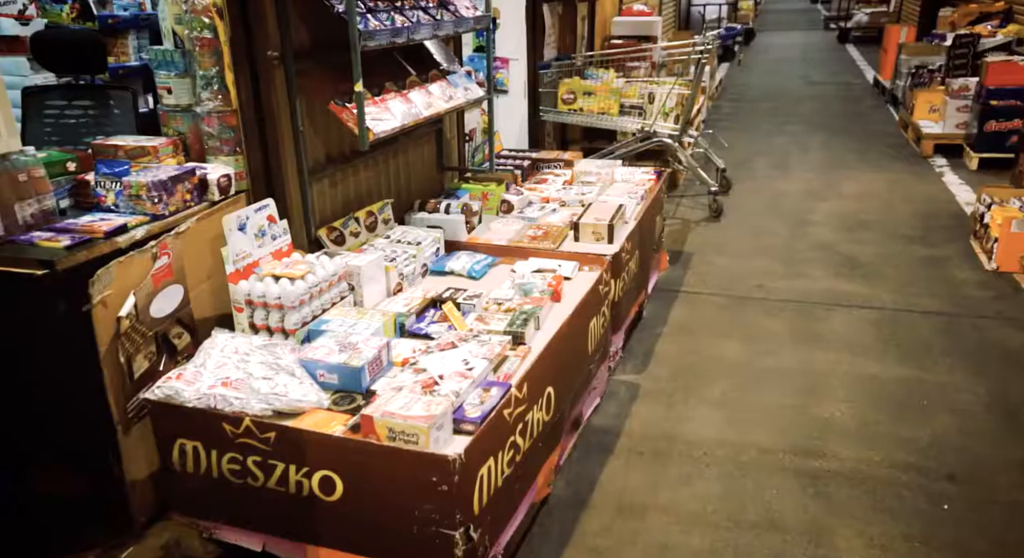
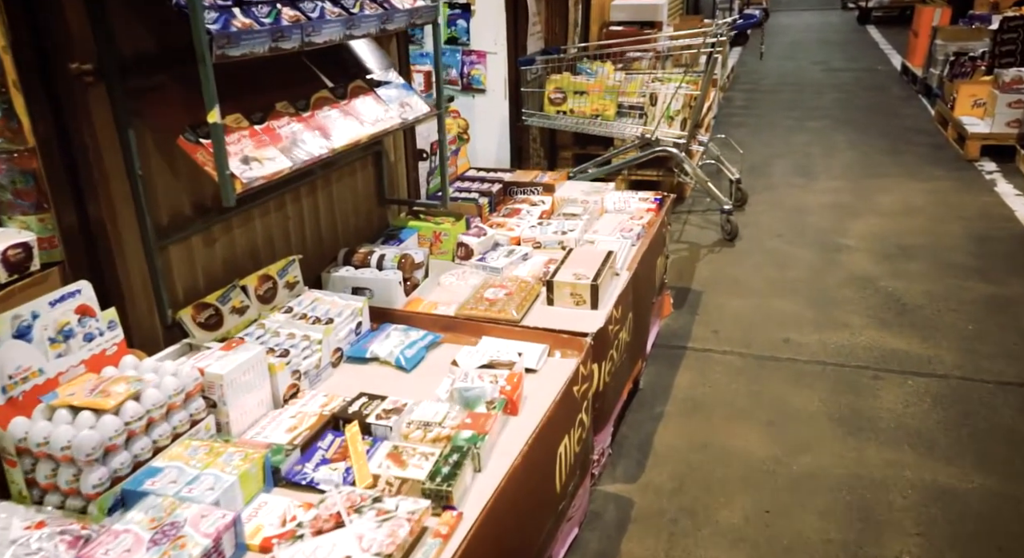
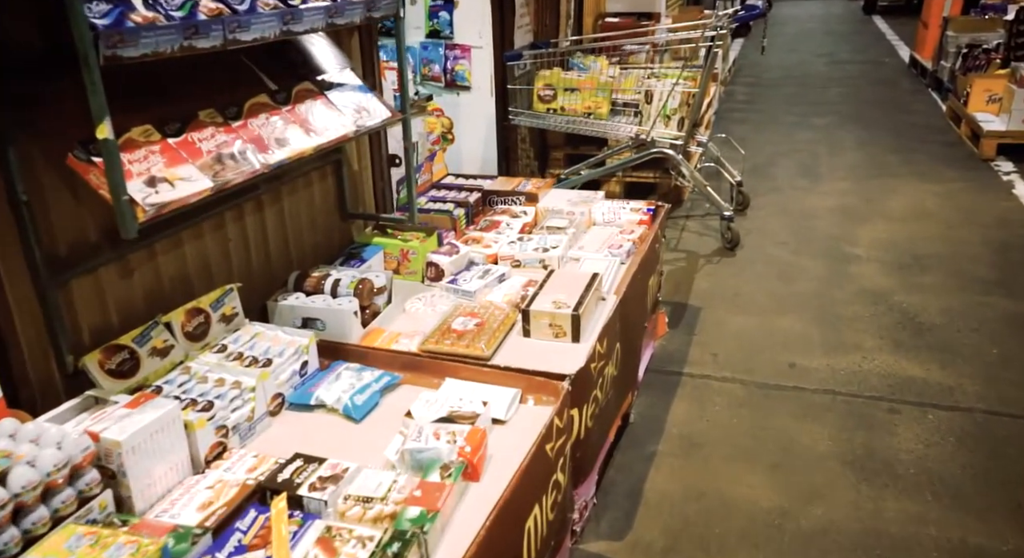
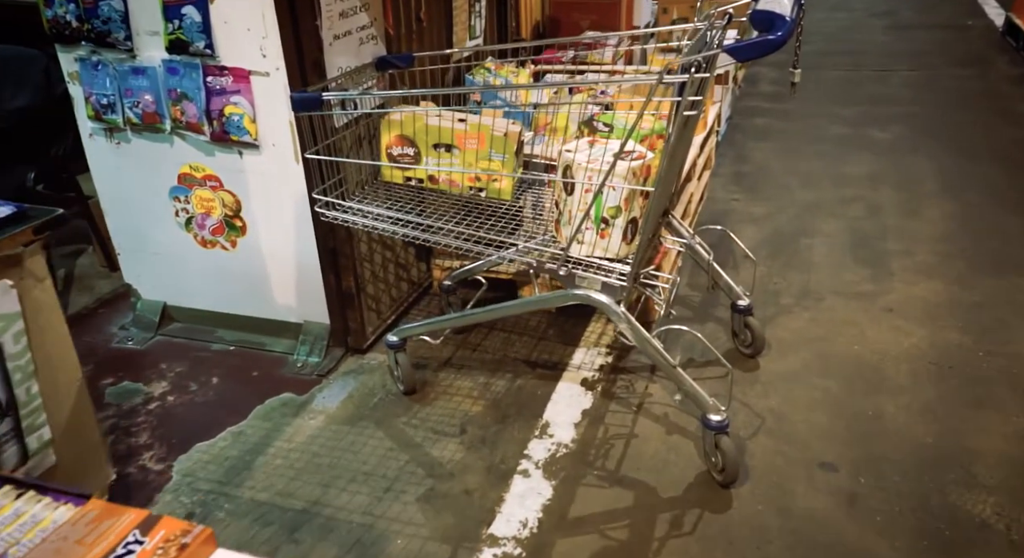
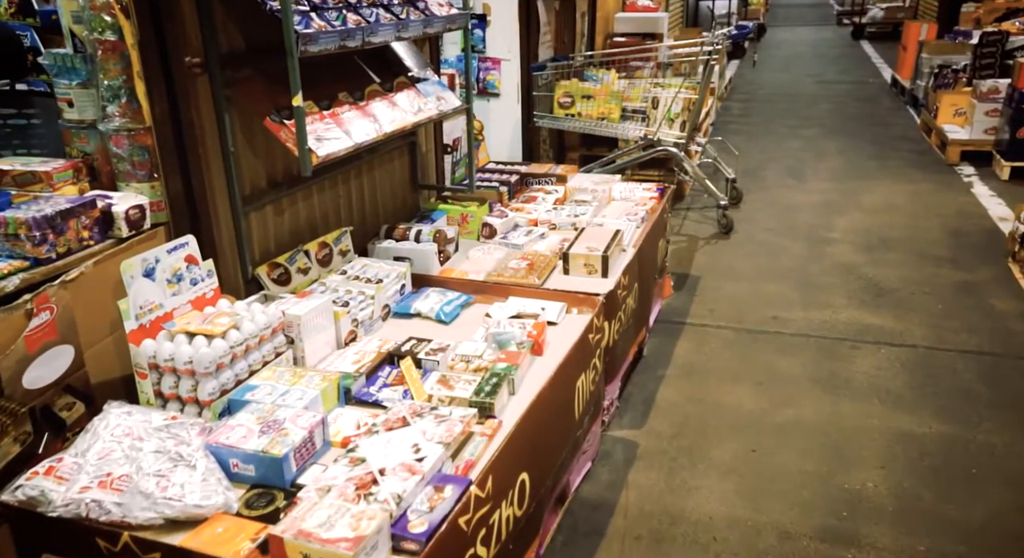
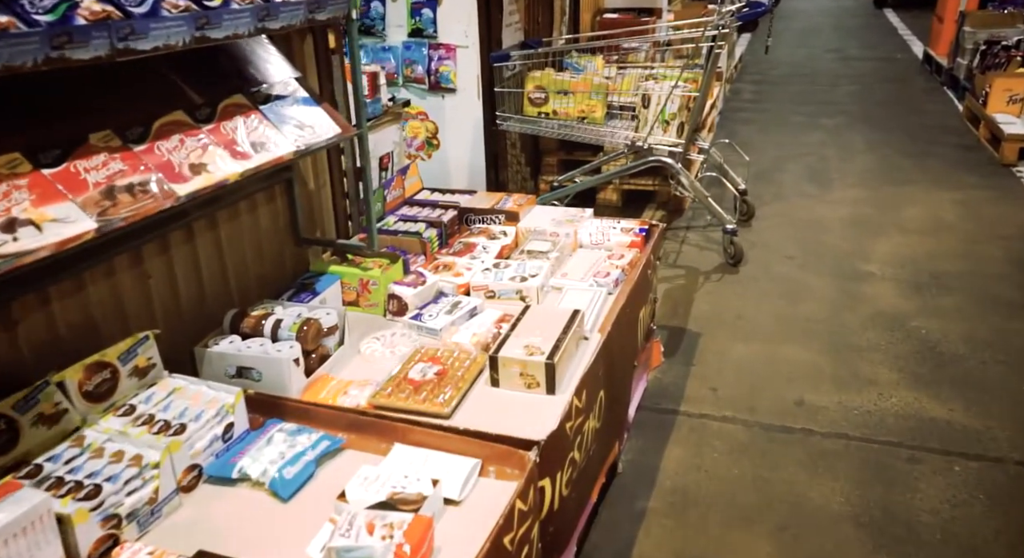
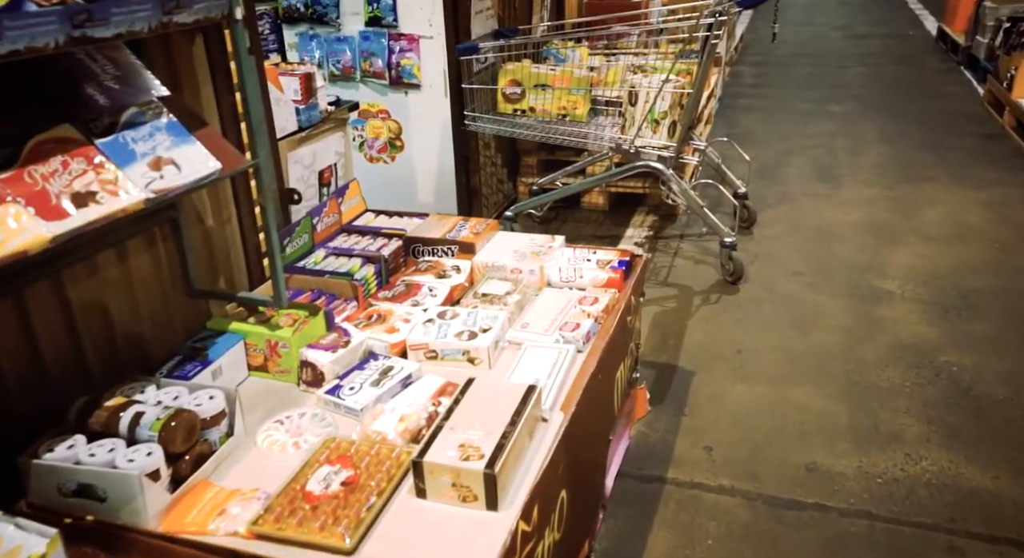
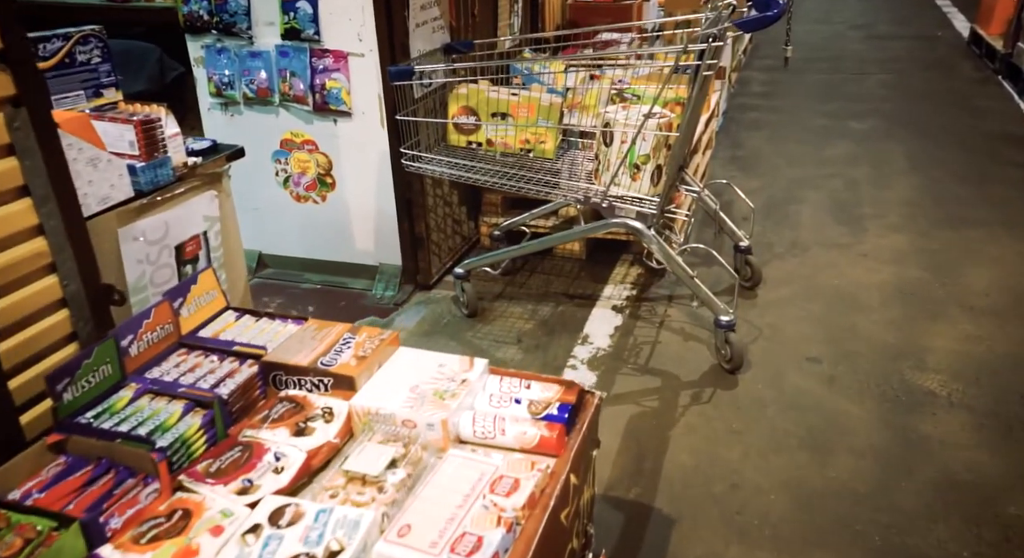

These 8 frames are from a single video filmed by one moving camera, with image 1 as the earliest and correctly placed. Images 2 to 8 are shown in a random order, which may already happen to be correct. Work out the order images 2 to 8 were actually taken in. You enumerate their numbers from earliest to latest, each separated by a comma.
5, 2, 3, 6, 7, 8, 4
